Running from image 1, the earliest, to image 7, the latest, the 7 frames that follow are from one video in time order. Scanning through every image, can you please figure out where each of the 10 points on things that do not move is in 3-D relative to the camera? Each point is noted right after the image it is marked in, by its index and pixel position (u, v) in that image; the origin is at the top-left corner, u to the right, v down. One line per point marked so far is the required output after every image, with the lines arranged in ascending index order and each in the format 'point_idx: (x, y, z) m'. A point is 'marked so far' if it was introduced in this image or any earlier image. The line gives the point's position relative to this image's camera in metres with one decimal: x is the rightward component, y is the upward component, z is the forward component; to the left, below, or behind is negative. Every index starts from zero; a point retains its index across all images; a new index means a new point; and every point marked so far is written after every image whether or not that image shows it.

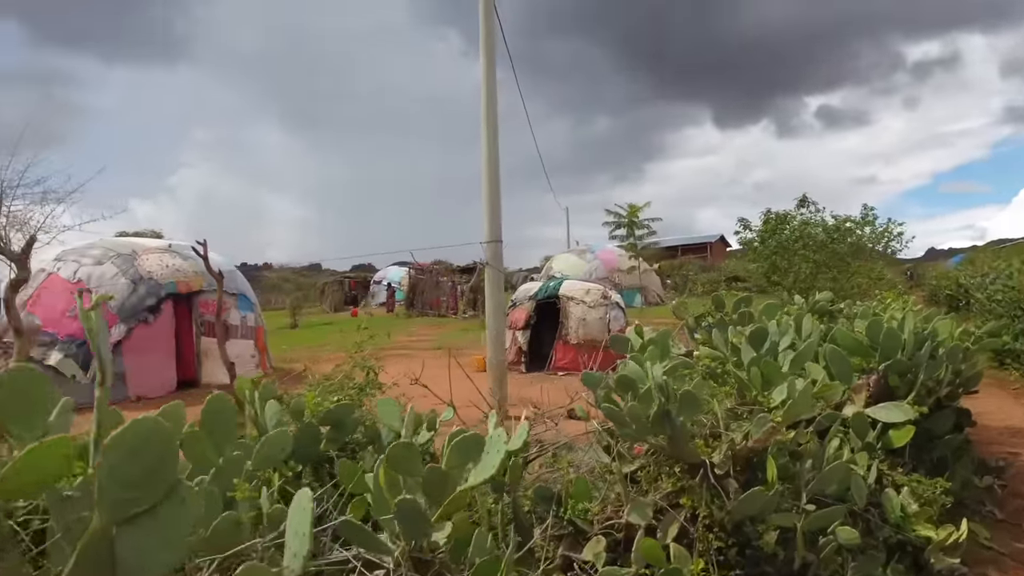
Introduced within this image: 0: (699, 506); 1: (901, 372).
0: (+0.7, -0.8, +2.7) m
1: (+2.2, -0.5, +4.1) m
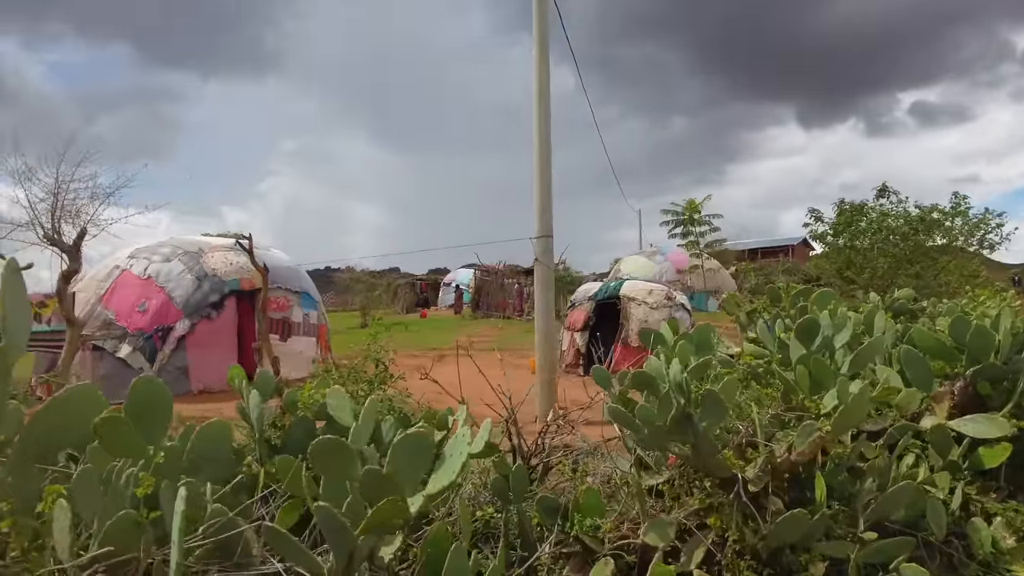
0: (+0.7, -0.8, +2.3) m
1: (+2.3, -0.4, +3.5) m
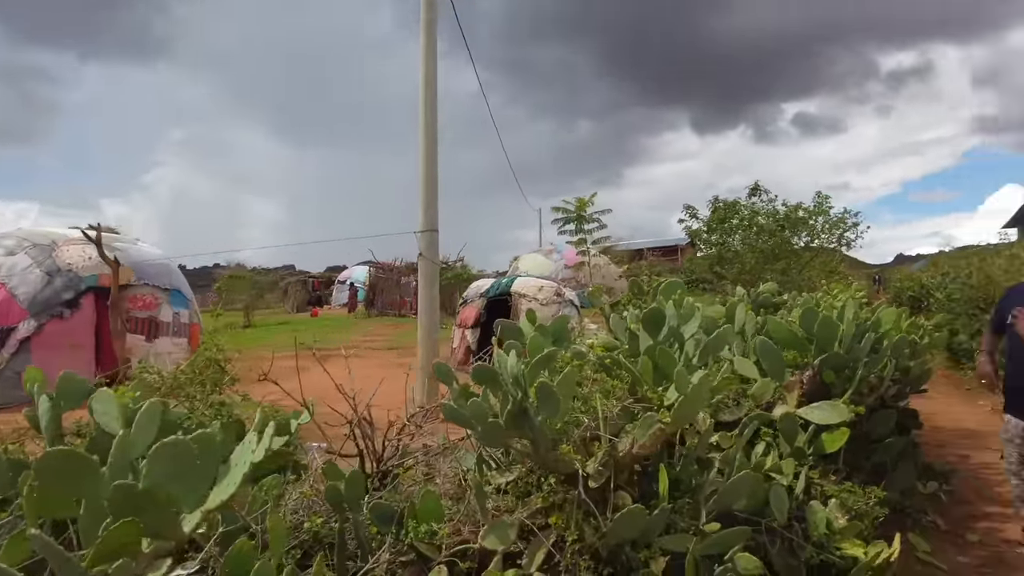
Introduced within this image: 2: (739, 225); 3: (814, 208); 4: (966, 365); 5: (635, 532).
0: (+0.2, -0.7, +2.2) m
1: (+1.6, -0.4, +3.6) m
2: (+2.6, +0.7, +8.2) m
3: (+3.5, +0.9, +8.3) m
4: (+6.1, -1.0, +9.5) m
5: (+0.4, -0.7, +2.1) m
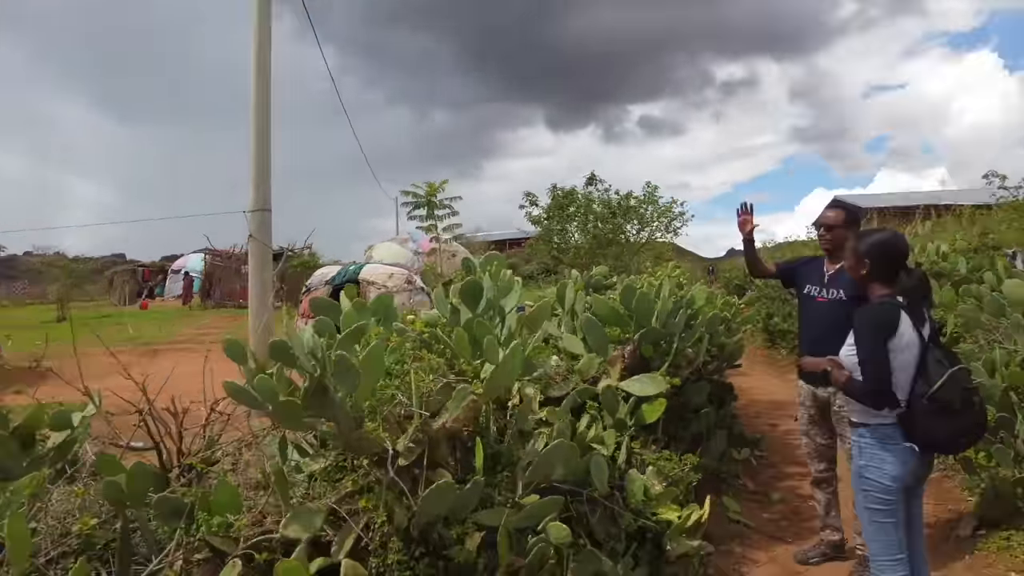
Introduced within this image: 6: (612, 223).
0: (-0.4, -0.6, +2.1) m
1: (+0.8, -0.3, +3.7) m
2: (+0.7, +0.9, +8.5) m
3: (+1.7, +1.1, +8.7) m
4: (+3.9, -0.8, +10.4) m
5: (-0.2, -0.6, +2.1) m
6: (+1.1, +0.8, +8.4) m
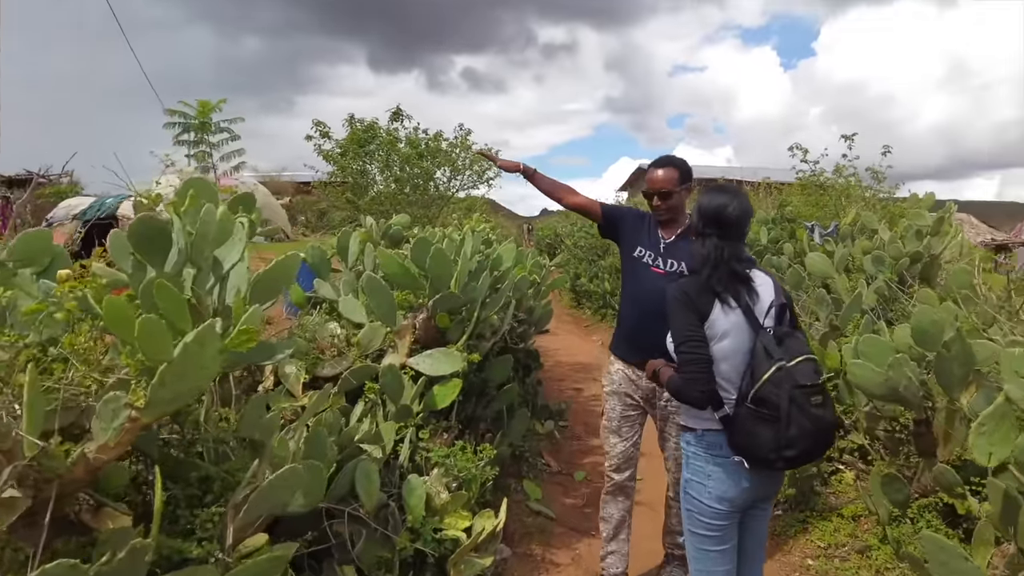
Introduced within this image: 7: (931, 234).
0: (-1.0, -0.5, +1.2) m
1: (-0.3, -0.1, +3.1) m
2: (-1.4, +1.4, +7.5) m
3: (-0.6, +1.6, +8.0) m
4: (+1.1, -0.2, +10.4) m
5: (-0.8, -0.5, +1.2) m
6: (-1.0, +1.3, +7.6) m
7: (+2.8, +0.4, +4.8) m
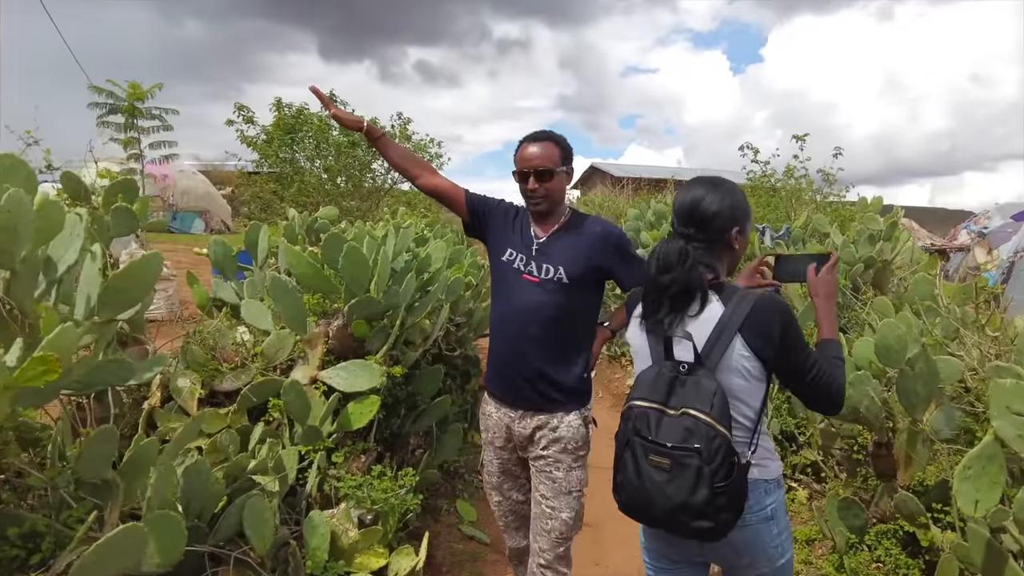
0: (-1.1, -0.6, +0.8) m
1: (-0.5, -0.1, +2.7) m
2: (-2.0, +1.5, +7.1) m
3: (-1.2, +1.6, +7.6) m
4: (+0.3, -0.2, +10.1) m
5: (-0.9, -0.6, +0.8) m
6: (-1.6, +1.3, +7.2) m
7: (+2.4, +0.3, +4.6) m
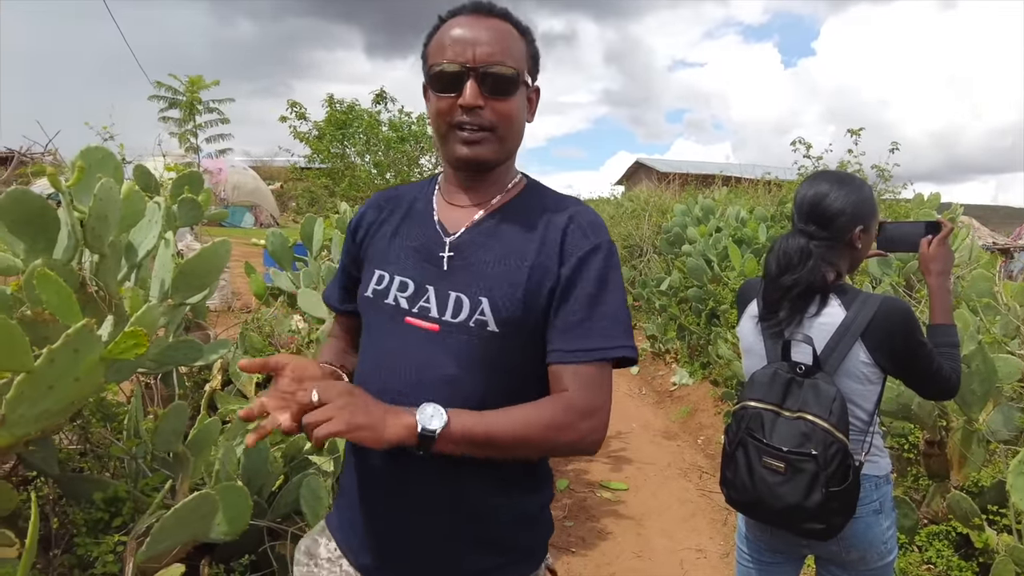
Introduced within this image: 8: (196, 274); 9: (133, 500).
0: (-1.0, -0.5, +0.9) m
1: (-0.3, -0.1, +2.8) m
2: (-1.5, +1.5, +7.2) m
3: (-0.7, +1.7, +7.7) m
4: (+0.9, -0.2, +10.1) m
5: (-0.8, -0.5, +0.9) m
6: (-1.1, +1.4, +7.3) m
7: (+2.7, +0.3, +4.5) m
8: (-0.8, 0.0, +1.7) m
9: (-0.8, -0.5, +1.6) m
